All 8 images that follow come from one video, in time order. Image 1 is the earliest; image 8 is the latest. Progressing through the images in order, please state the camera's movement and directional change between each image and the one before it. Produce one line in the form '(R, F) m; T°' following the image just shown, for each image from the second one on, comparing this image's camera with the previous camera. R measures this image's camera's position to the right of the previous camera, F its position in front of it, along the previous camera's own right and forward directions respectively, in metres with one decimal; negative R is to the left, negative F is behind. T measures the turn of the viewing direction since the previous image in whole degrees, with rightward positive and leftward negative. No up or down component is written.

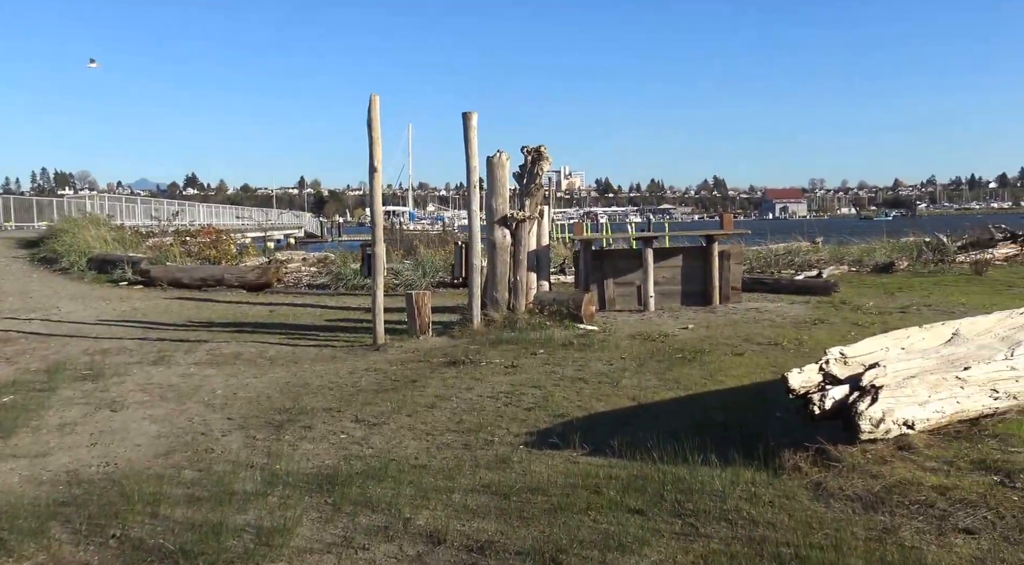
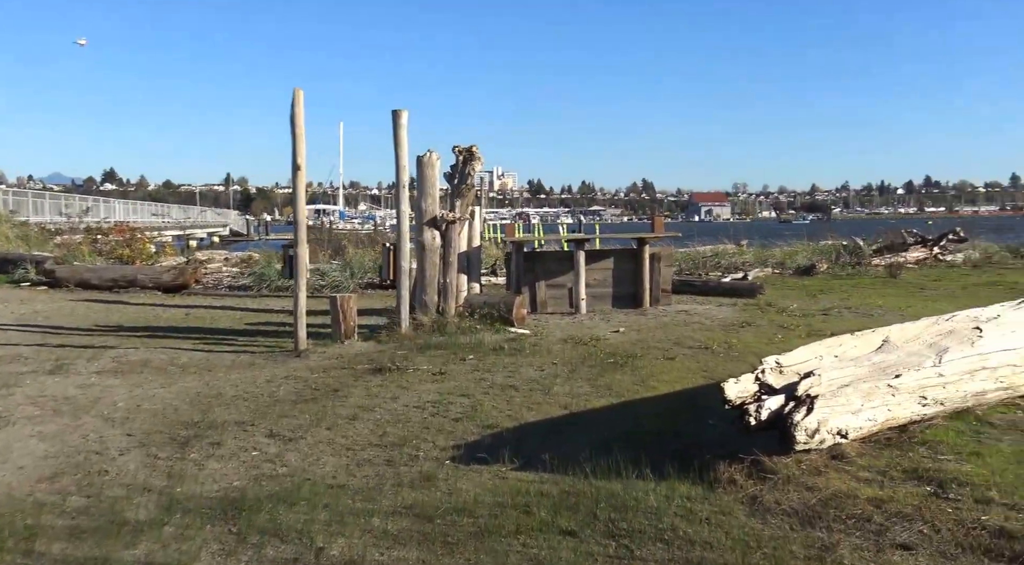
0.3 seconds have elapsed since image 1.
(0.0, +0.3) m; +4°
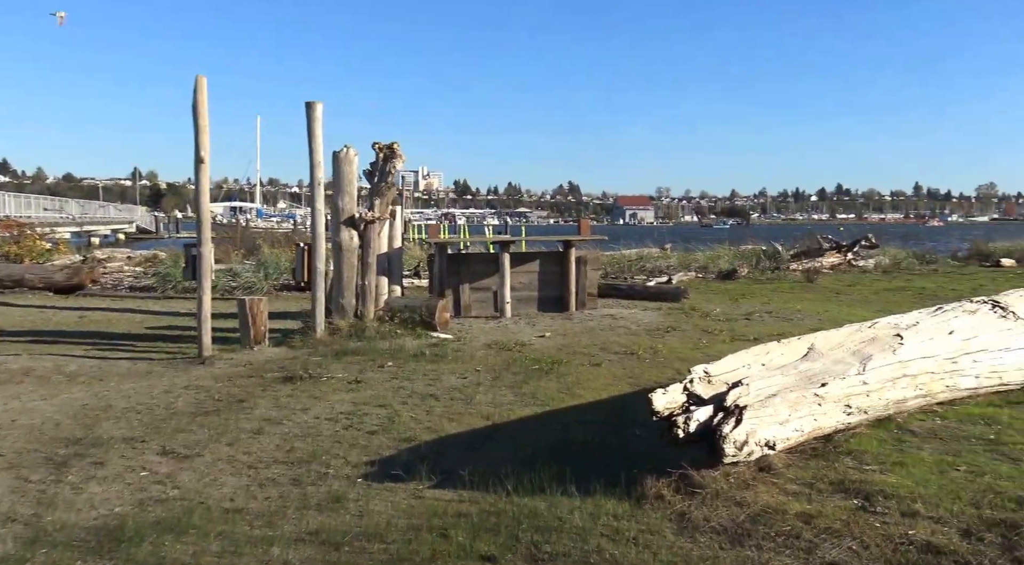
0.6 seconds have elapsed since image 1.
(0.0, +0.4) m; +4°
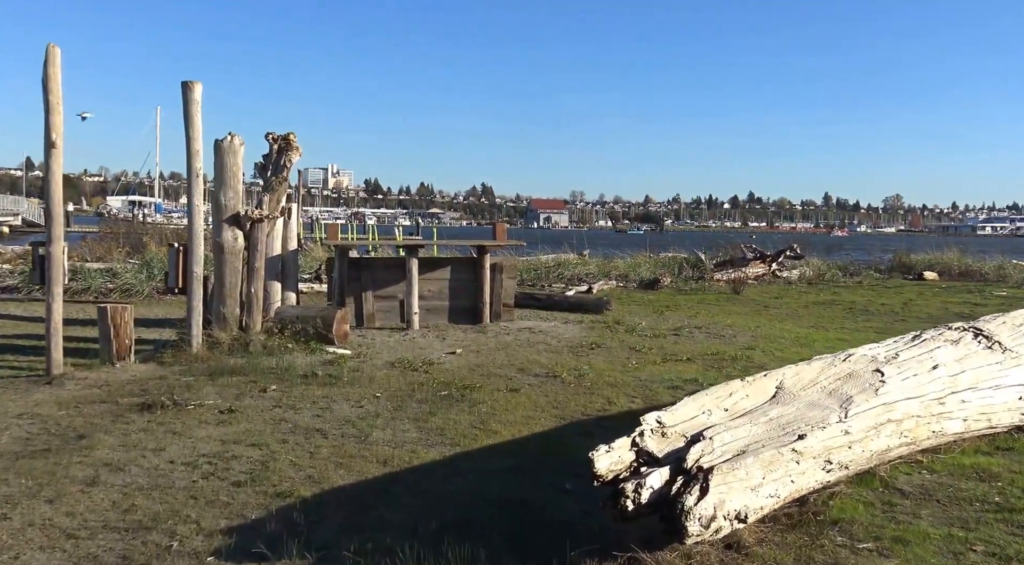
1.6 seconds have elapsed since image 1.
(0.0, +1.3) m; +5°
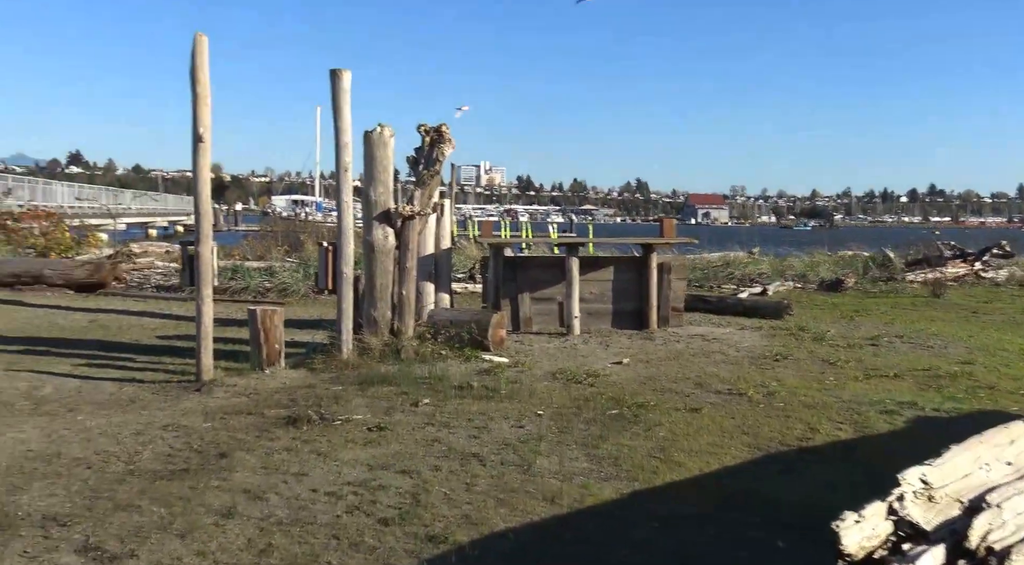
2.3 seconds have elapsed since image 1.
(-0.2, +0.9) m; -9°
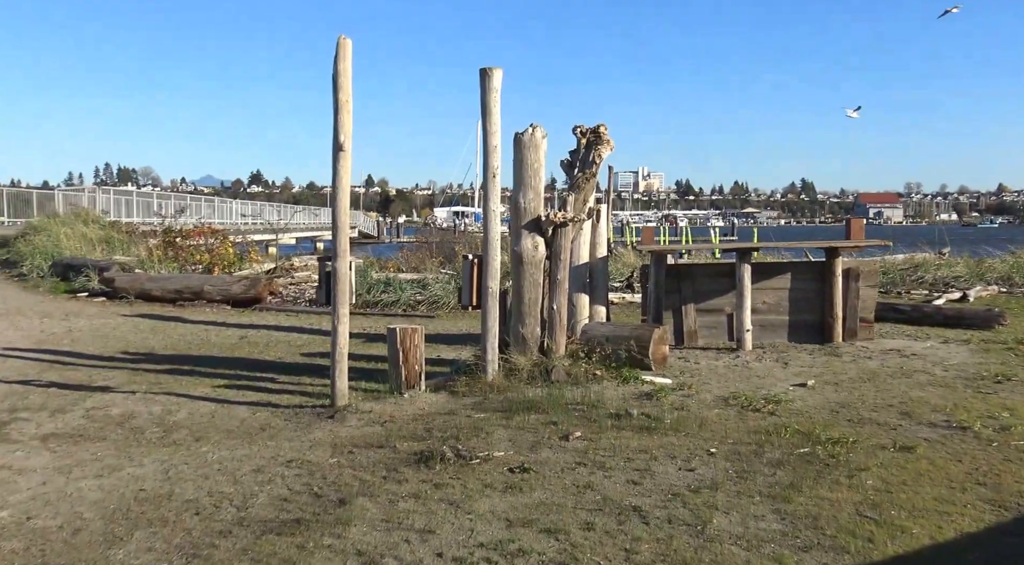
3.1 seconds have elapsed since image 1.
(0.0, +1.0) m; -9°
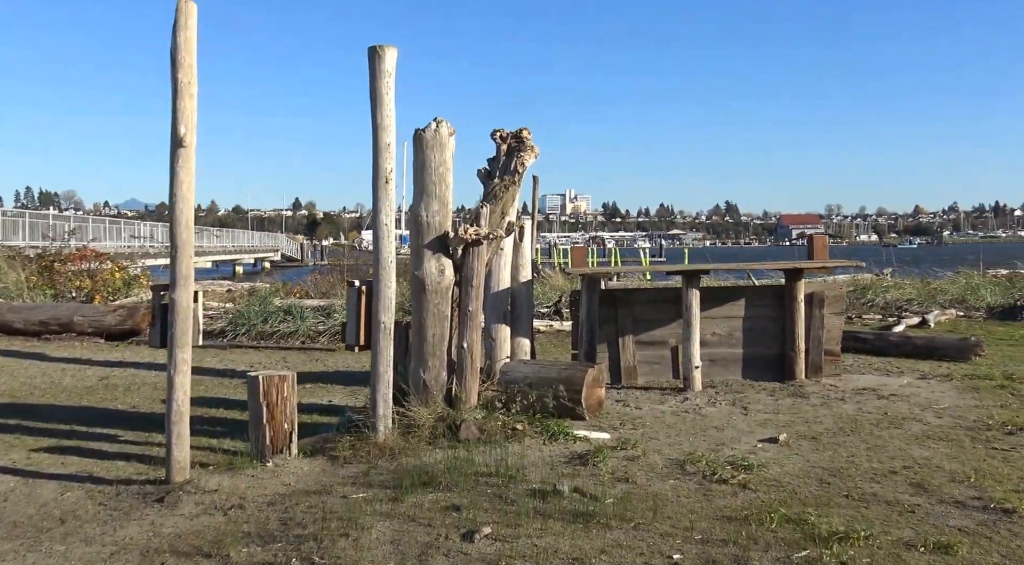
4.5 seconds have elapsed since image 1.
(+0.2, +1.8) m; +4°
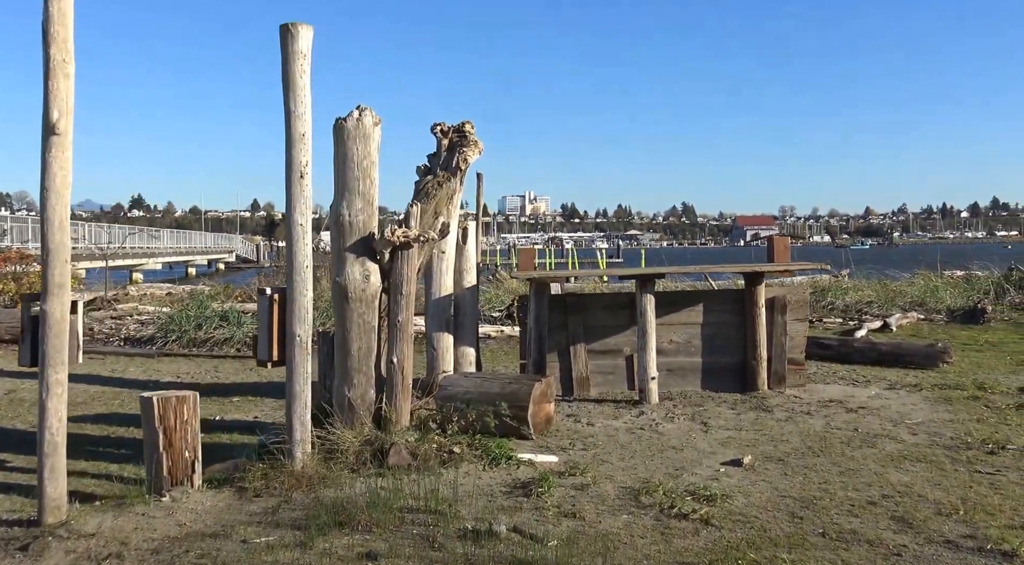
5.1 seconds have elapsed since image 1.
(+0.1, +0.7) m; +2°
